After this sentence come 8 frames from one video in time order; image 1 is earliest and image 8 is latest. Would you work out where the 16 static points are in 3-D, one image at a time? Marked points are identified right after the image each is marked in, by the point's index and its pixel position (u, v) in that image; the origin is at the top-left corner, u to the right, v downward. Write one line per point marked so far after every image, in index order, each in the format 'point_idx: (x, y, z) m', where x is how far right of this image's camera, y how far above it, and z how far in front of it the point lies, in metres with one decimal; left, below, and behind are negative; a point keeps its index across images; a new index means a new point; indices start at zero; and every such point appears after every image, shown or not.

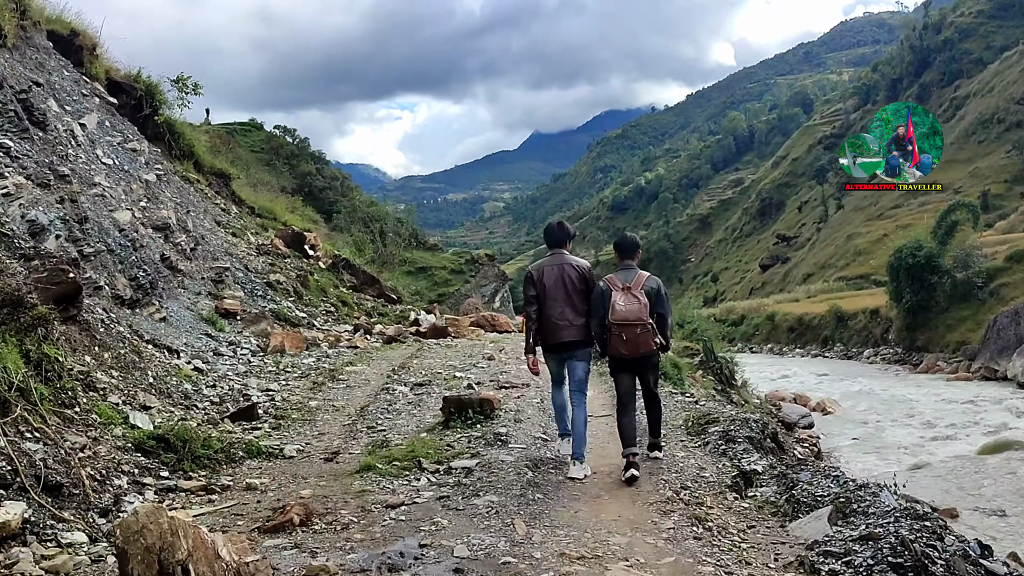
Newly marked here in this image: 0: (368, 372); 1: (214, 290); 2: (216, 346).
0: (-1.9, -1.1, +10.9) m
1: (-6.1, 0.0, +16.2) m
2: (-5.0, -1.0, +13.7) m
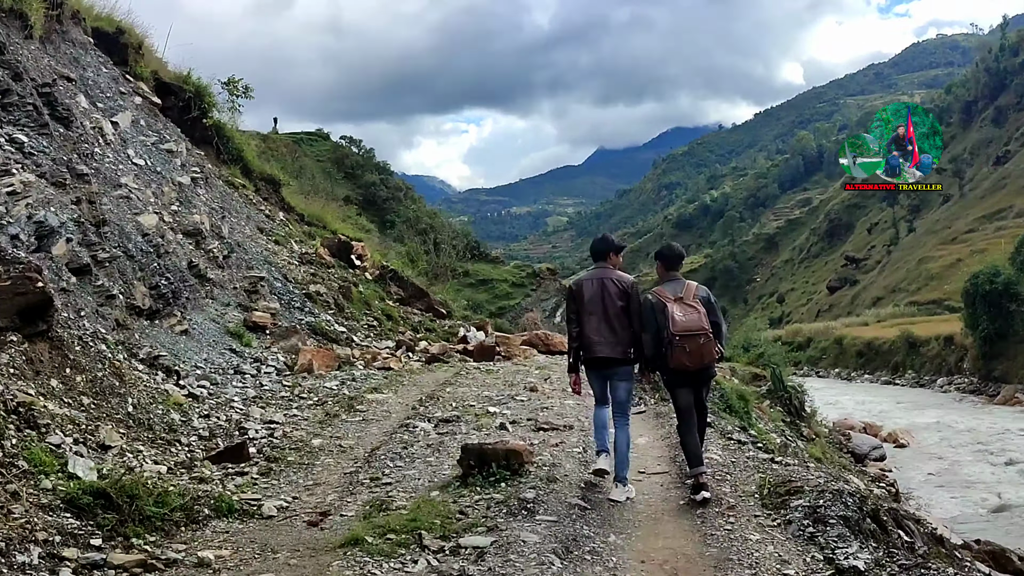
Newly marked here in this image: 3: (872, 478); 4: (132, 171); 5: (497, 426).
0: (-1.4, -1.4, +9.7) m
1: (-5.1, -0.2, +15.2) m
2: (-4.3, -1.2, +12.6) m
3: (+8.5, -4.5, +19.2) m
4: (-6.8, +2.1, +14.2) m
5: (-0.1, -1.4, +8.0) m
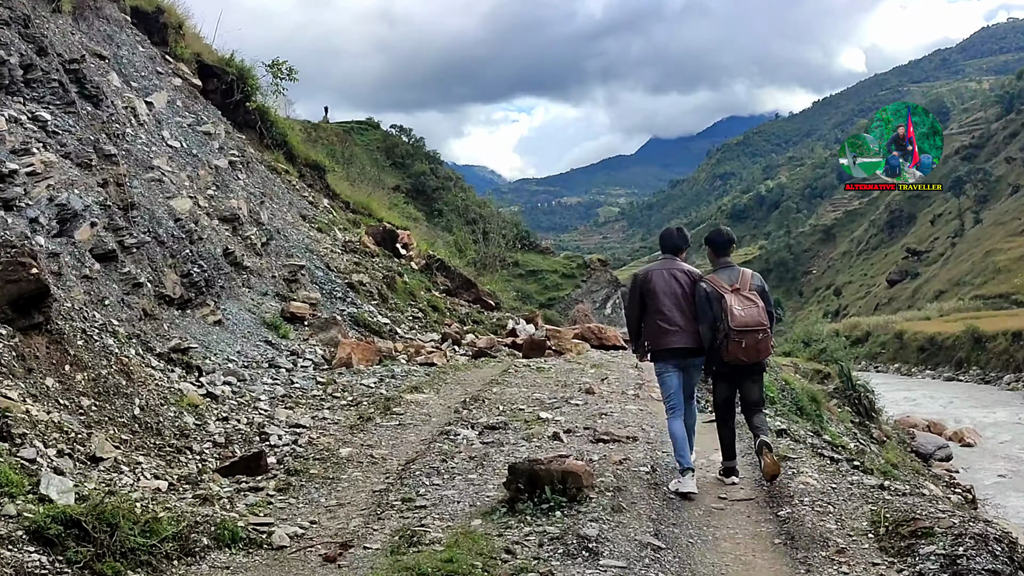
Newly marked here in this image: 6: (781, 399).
0: (-0.8, -1.2, +8.7) m
1: (-4.2, 0.0, +14.5) m
2: (-3.5, -1.0, +11.9) m
3: (+9.6, -4.3, +17.7) m
4: (-5.9, +2.3, +13.6) m
5: (+0.3, -1.3, +7.0) m
6: (+5.0, -1.8, +14.4) m
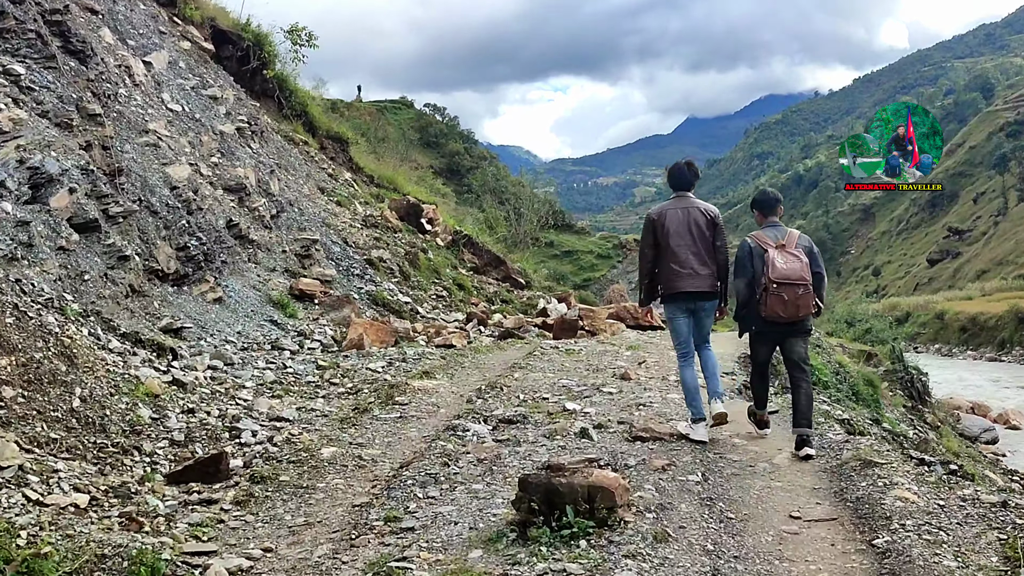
0: (-0.6, -1.0, +7.6) m
1: (-3.7, +0.4, +13.5) m
2: (-3.2, -0.6, +10.8) m
3: (+10.2, -3.8, +16.1) m
4: (-5.5, +2.7, +12.5) m
5: (+0.5, -1.0, +5.8) m
6: (+5.5, -1.4, +13.0) m
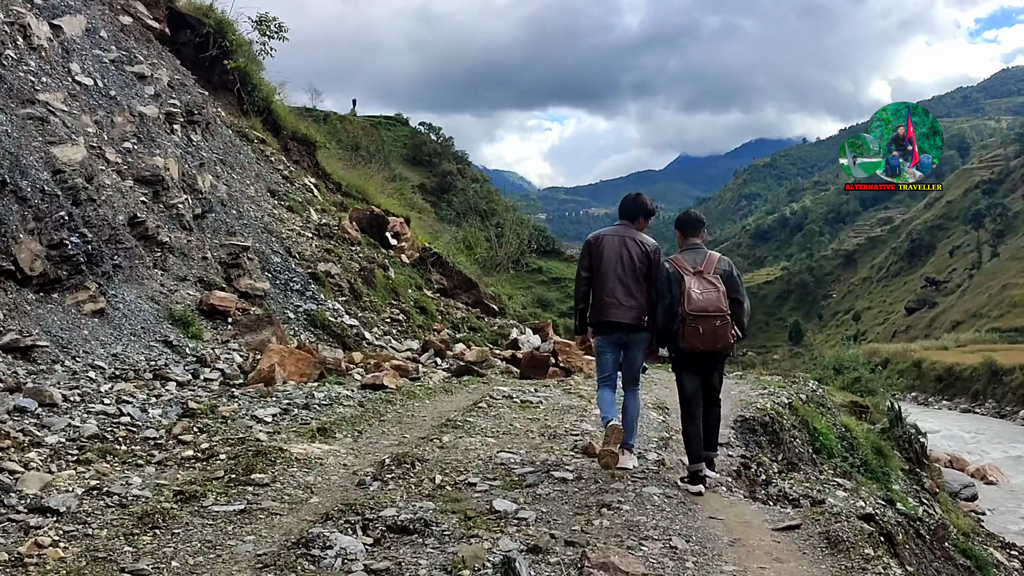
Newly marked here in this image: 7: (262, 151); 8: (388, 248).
0: (-1.1, -1.2, +5.4) m
1: (-4.2, +0.2, +11.3) m
2: (-3.7, -0.8, +8.7) m
3: (+9.3, -4.9, +14.0) m
4: (-5.9, +2.6, +10.5) m
5: (-0.1, -1.3, +3.7) m
6: (+4.8, -2.1, +10.9) m
7: (-5.7, +3.1, +18.4) m
8: (-2.8, +0.9, +18.3) m
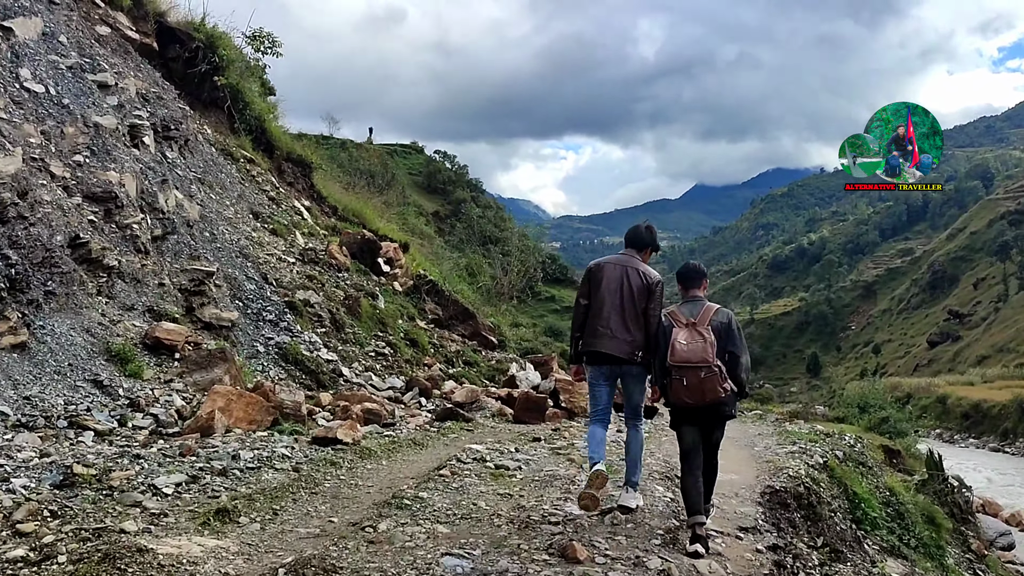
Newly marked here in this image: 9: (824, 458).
0: (-1.4, -1.4, +4.1) m
1: (-4.4, -0.2, +10.1) m
2: (-3.9, -1.1, +7.4) m
3: (+9.2, -5.5, +12.4) m
4: (-6.0, +2.3, +9.4) m
5: (-0.3, -1.4, +2.4) m
6: (+4.7, -2.6, +9.5) m
7: (-5.7, +2.5, +17.3) m
8: (-2.8, +0.3, +17.1) m
9: (+3.5, -1.9, +8.9) m
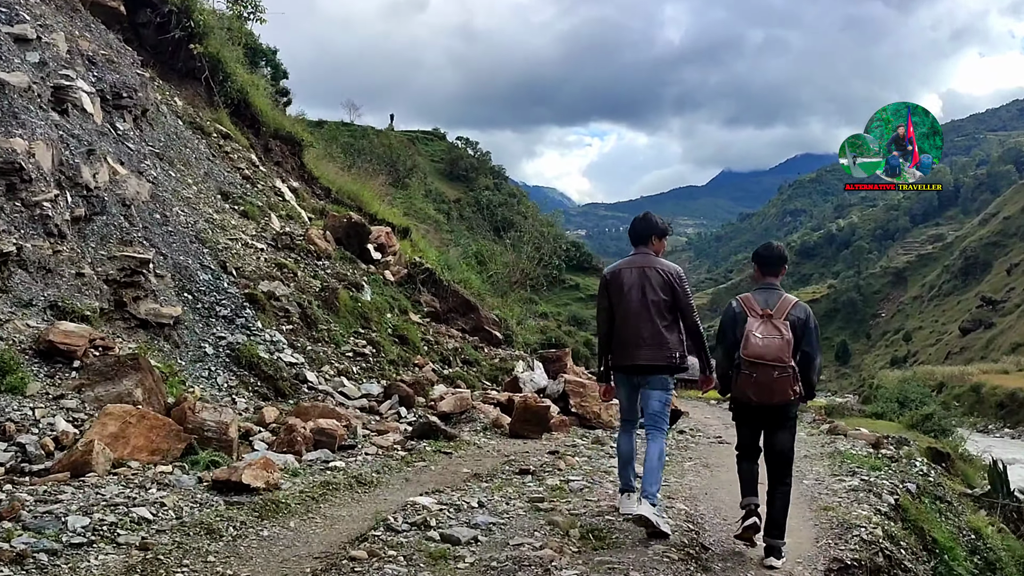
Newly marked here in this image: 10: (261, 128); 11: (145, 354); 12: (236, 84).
0: (-1.7, -1.4, +2.3) m
1: (-4.5, -0.1, +8.4) m
2: (-4.1, -1.0, +5.6) m
3: (+9.2, -5.4, +10.3) m
4: (-6.1, +2.3, +7.6) m
5: (-0.7, -1.4, +0.5) m
6: (+4.5, -2.5, +7.4) m
7: (-5.6, +2.7, +15.5) m
8: (-2.7, +0.5, +15.2) m
9: (+3.3, -1.8, +6.9) m
10: (-5.9, +3.7, +18.7) m
11: (-3.7, -0.7, +8.3) m
12: (-6.3, +4.7, +18.5) m
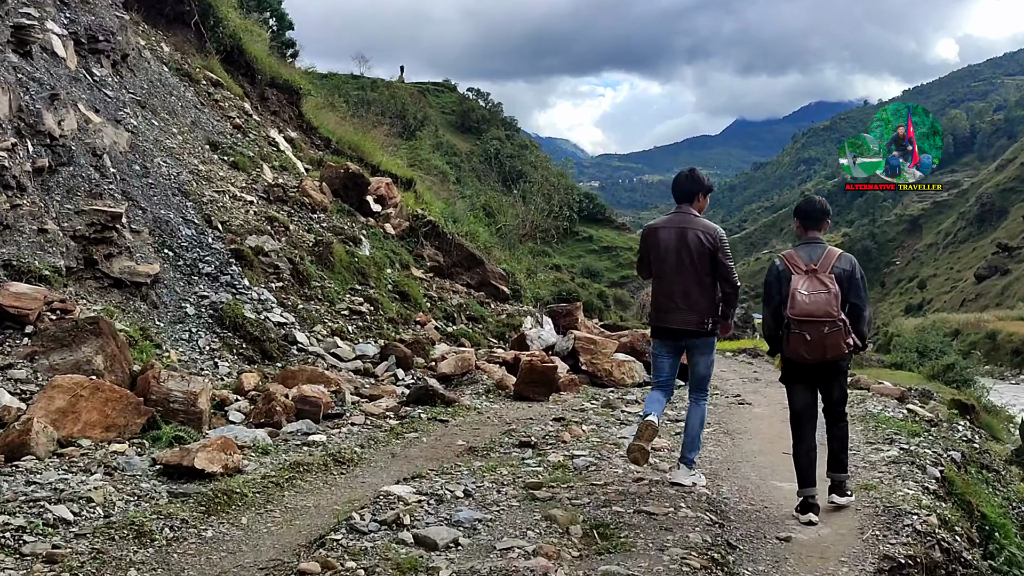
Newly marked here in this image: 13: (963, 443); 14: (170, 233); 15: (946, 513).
0: (-1.8, -1.3, +1.6) m
1: (-4.5, +0.3, +7.7) m
2: (-4.1, -0.8, +5.0) m
3: (+9.3, -4.7, +9.6) m
4: (-6.1, +2.7, +6.8) m
5: (-0.8, -1.5, -0.2) m
6: (+4.5, -2.0, +6.7) m
7: (-5.5, +3.6, +14.7) m
8: (-2.6, +1.3, +14.5) m
9: (+3.3, -1.4, +6.2) m
10: (-5.7, +4.7, +17.8) m
11: (-3.7, -0.3, +7.7) m
12: (-6.2, +5.7, +17.6) m
13: (+4.3, -1.5, +7.6) m
14: (-4.2, +0.6, +9.7) m
15: (+2.7, -1.4, +5.1) m
